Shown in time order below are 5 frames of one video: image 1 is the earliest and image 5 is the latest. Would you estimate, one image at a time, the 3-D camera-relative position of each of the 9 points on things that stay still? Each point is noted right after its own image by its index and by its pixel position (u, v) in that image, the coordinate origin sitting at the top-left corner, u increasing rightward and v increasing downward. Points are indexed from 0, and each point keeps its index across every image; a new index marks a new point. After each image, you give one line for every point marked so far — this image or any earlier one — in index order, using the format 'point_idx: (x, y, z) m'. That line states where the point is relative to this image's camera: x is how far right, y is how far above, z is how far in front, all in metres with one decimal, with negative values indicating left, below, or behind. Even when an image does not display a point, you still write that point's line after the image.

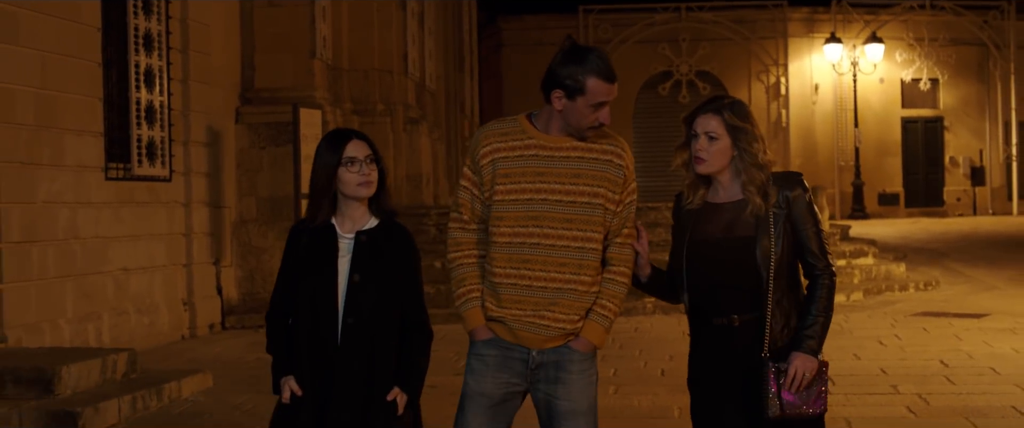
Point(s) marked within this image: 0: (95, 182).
0: (-3.1, +0.2, +8.9) m
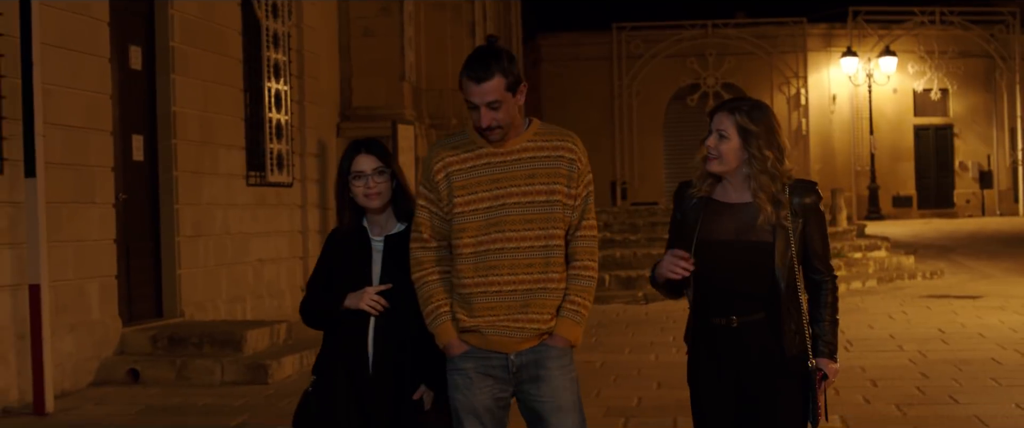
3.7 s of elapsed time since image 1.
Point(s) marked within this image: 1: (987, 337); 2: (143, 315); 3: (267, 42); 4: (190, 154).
0: (-2.4, +0.2, +10.8) m
1: (+3.7, -1.0, +9.4) m
2: (-2.9, -0.8, +9.5) m
3: (-2.3, +1.6, +11.4) m
4: (-2.6, +0.5, +9.9) m
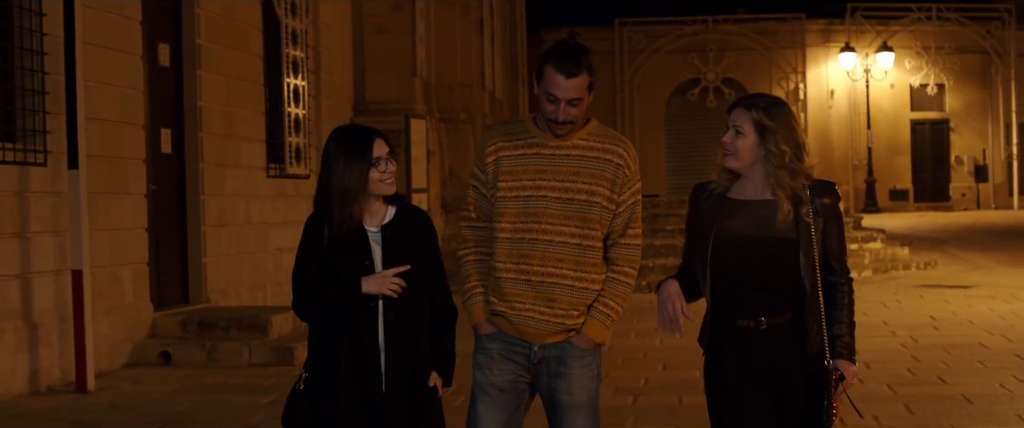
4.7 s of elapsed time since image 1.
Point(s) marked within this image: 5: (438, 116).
0: (-2.3, +0.3, +11.3) m
1: (+3.8, -0.9, +9.9) m
2: (-2.8, -0.7, +9.9) m
3: (-2.2, +1.7, +11.8) m
4: (-2.5, +0.6, +10.3) m
5: (-0.9, +1.2, +14.8) m
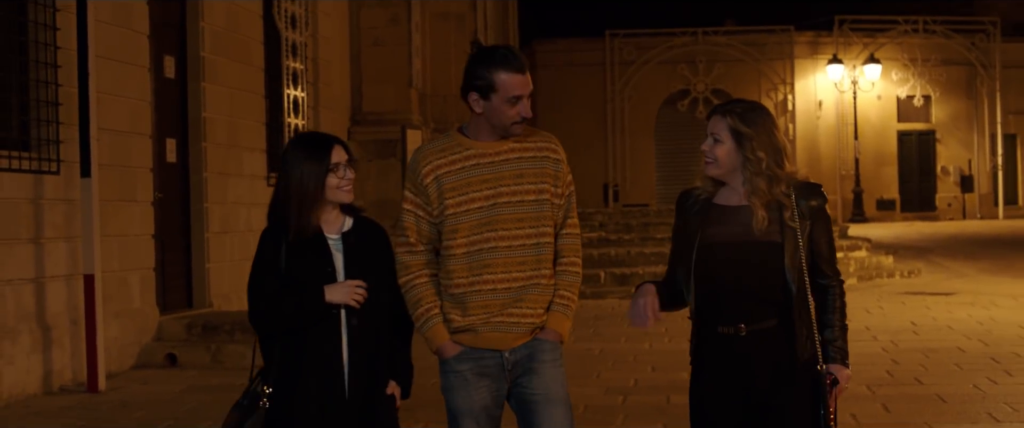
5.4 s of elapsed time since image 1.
0: (-2.4, +0.2, +11.6) m
1: (+3.7, -1.0, +10.2) m
2: (-2.8, -0.8, +10.2) m
3: (-2.3, +1.6, +12.1) m
4: (-2.6, +0.5, +10.7) m
5: (-1.0, +1.1, +15.1) m
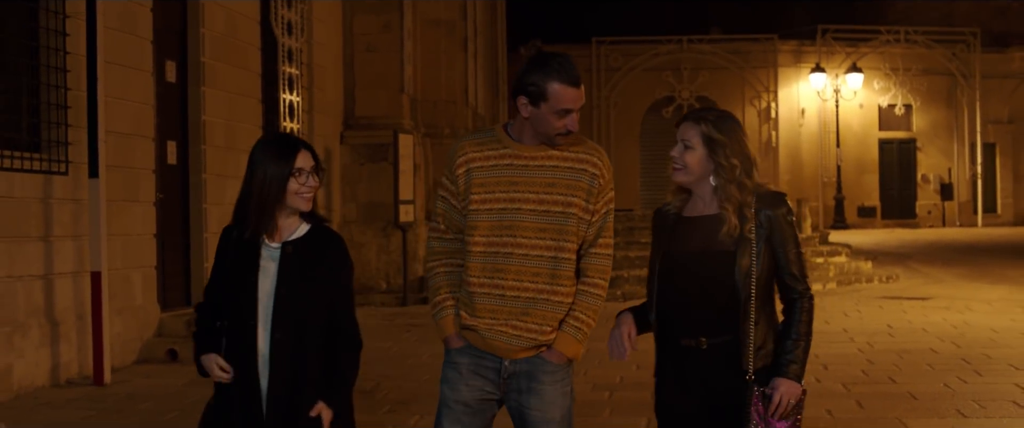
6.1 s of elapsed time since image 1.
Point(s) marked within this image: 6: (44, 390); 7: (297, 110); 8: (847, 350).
0: (-2.5, +0.2, +11.9) m
1: (+3.6, -1.0, +10.6) m
2: (-2.9, -0.8, +10.5) m
3: (-2.3, +1.6, +12.4) m
4: (-2.7, +0.5, +11.0) m
5: (-1.1, +1.1, +15.4) m
6: (-3.1, -1.2, +8.0) m
7: (-2.3, +1.1, +12.8) m
8: (+2.6, -1.1, +9.6) m
